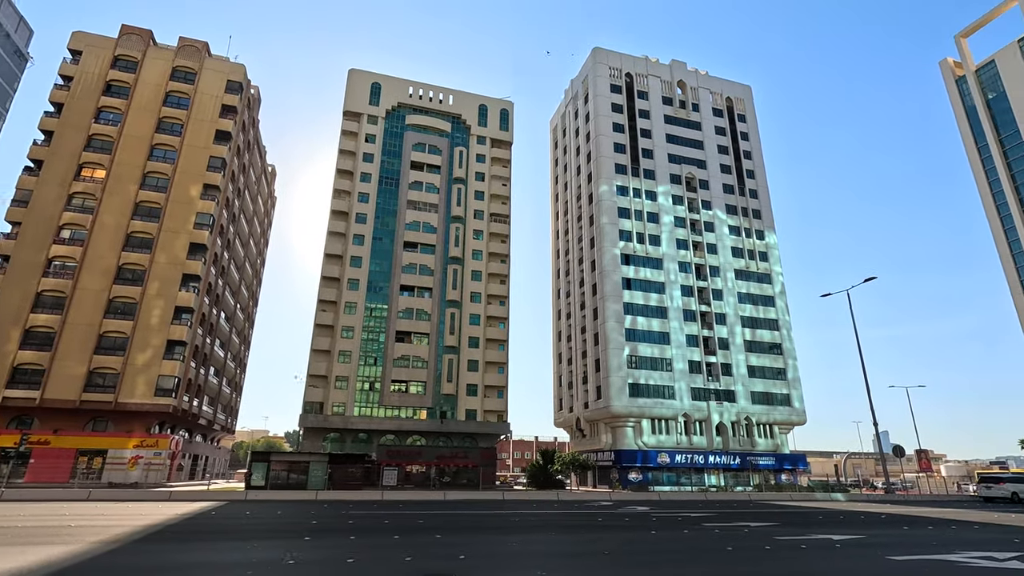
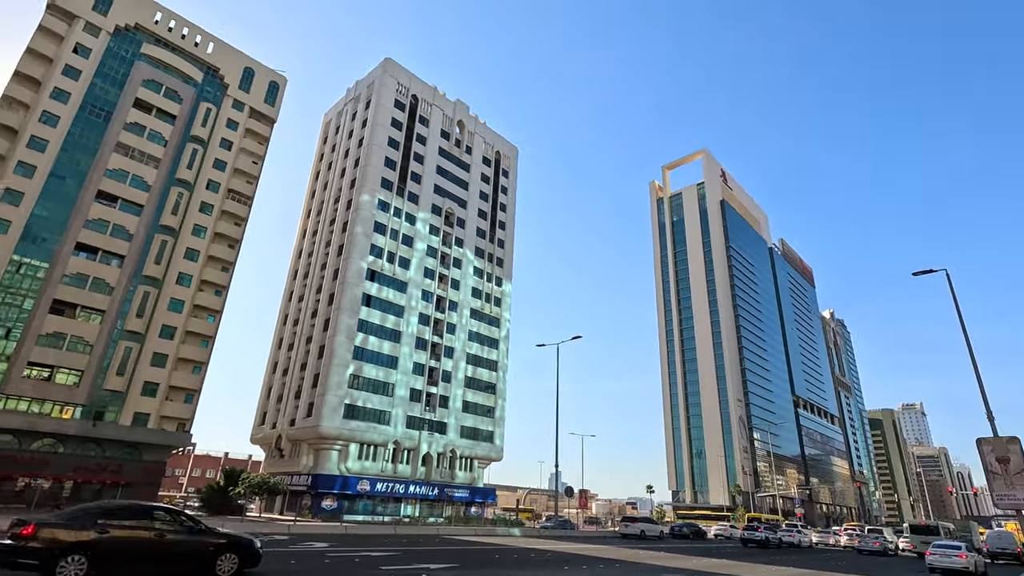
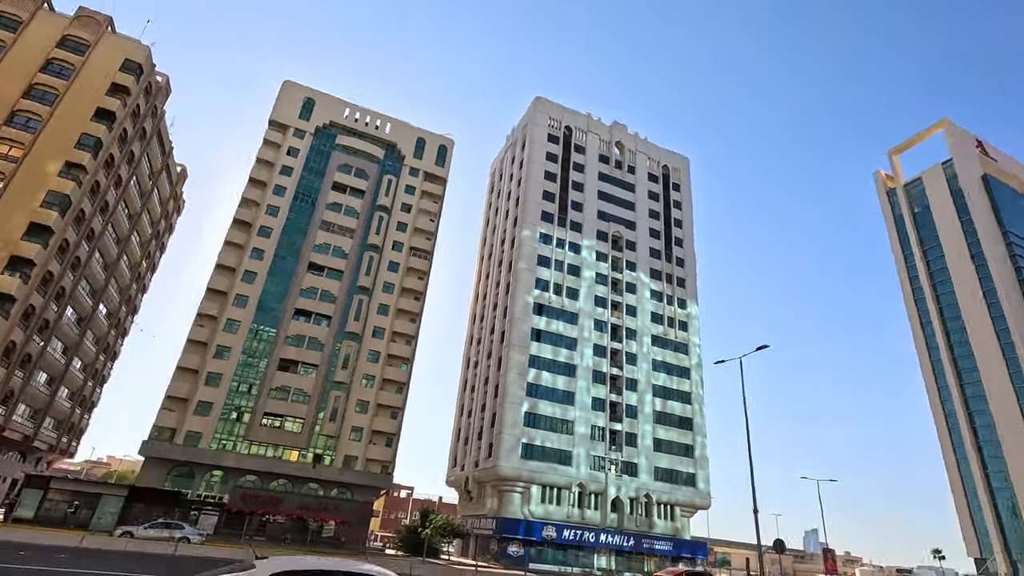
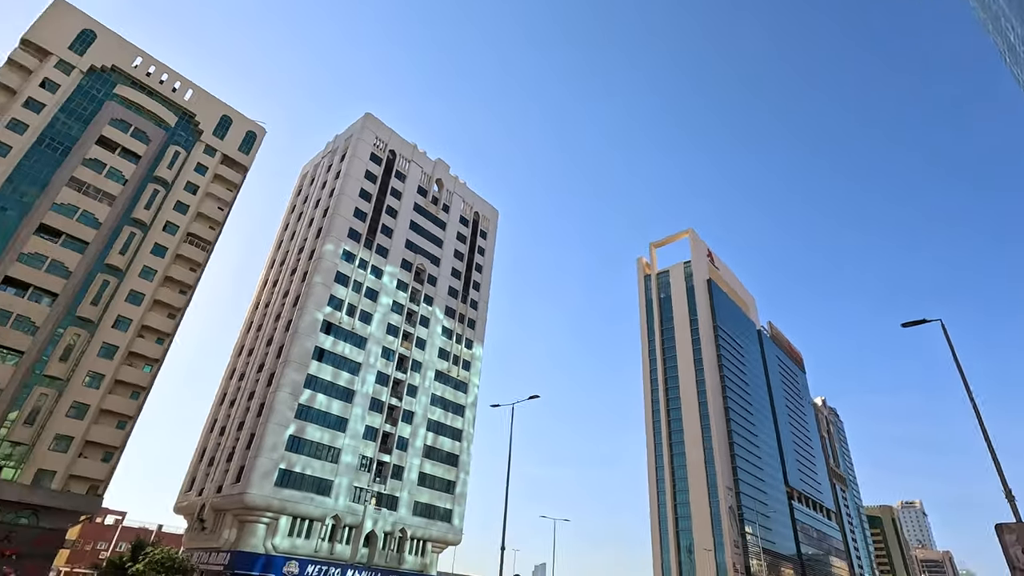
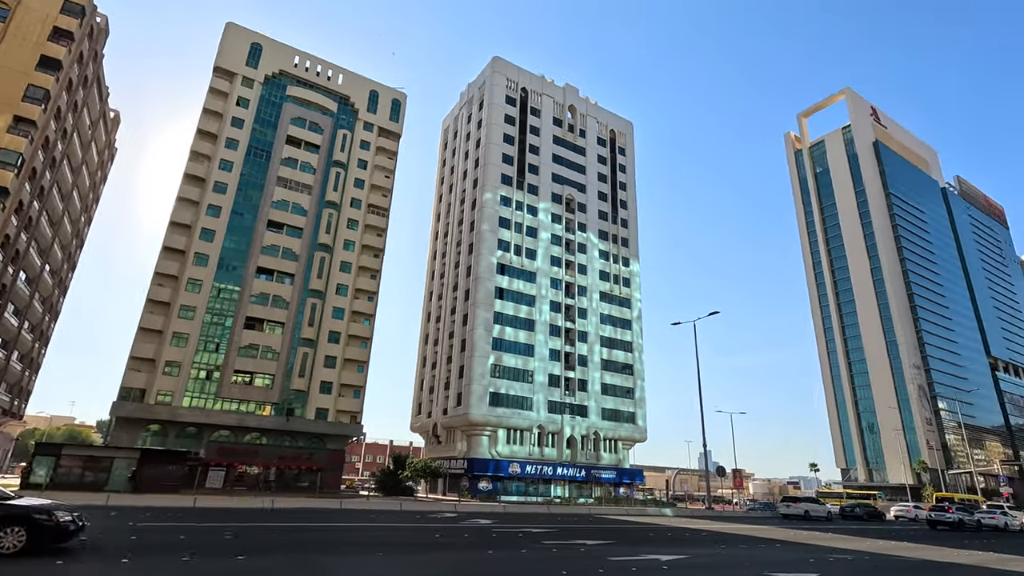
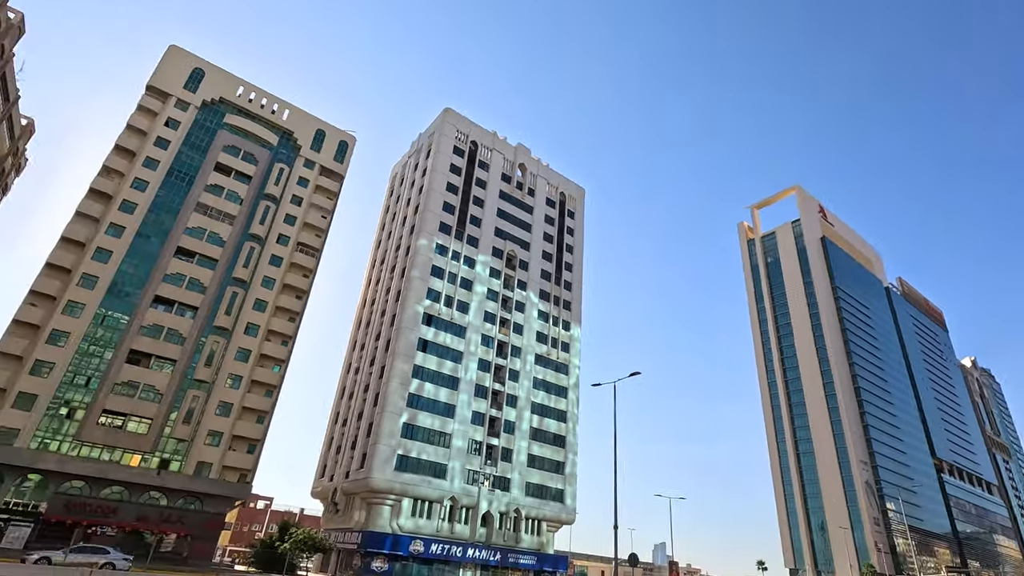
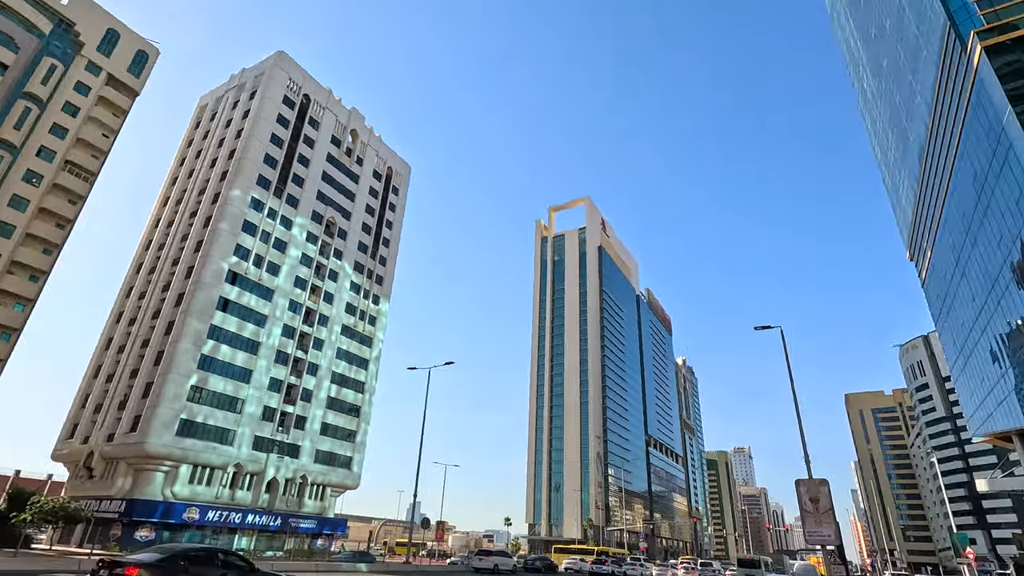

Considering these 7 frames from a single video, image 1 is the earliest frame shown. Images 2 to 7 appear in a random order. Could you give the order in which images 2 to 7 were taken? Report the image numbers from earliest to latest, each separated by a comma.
5, 2, 7, 4, 6, 3
